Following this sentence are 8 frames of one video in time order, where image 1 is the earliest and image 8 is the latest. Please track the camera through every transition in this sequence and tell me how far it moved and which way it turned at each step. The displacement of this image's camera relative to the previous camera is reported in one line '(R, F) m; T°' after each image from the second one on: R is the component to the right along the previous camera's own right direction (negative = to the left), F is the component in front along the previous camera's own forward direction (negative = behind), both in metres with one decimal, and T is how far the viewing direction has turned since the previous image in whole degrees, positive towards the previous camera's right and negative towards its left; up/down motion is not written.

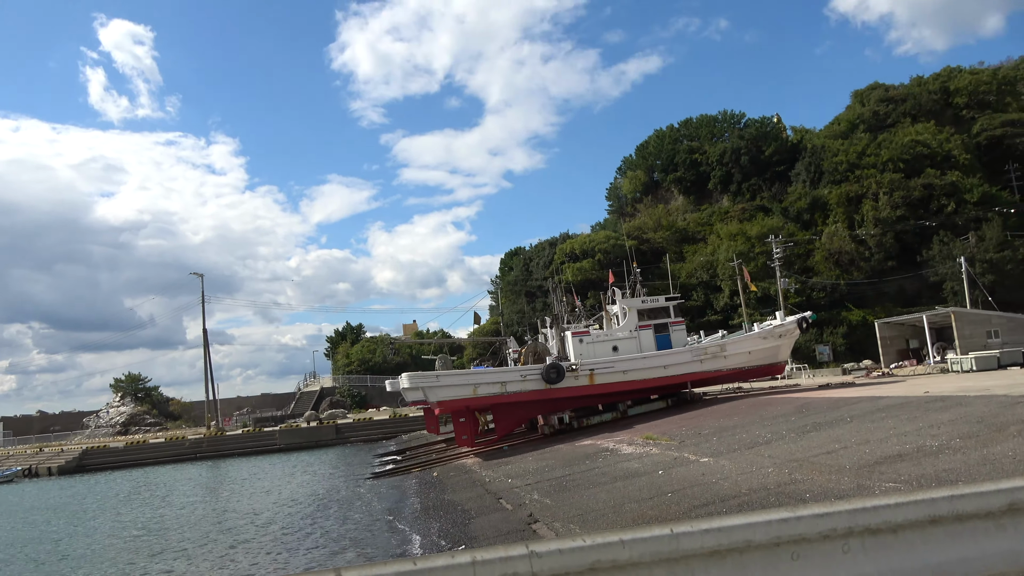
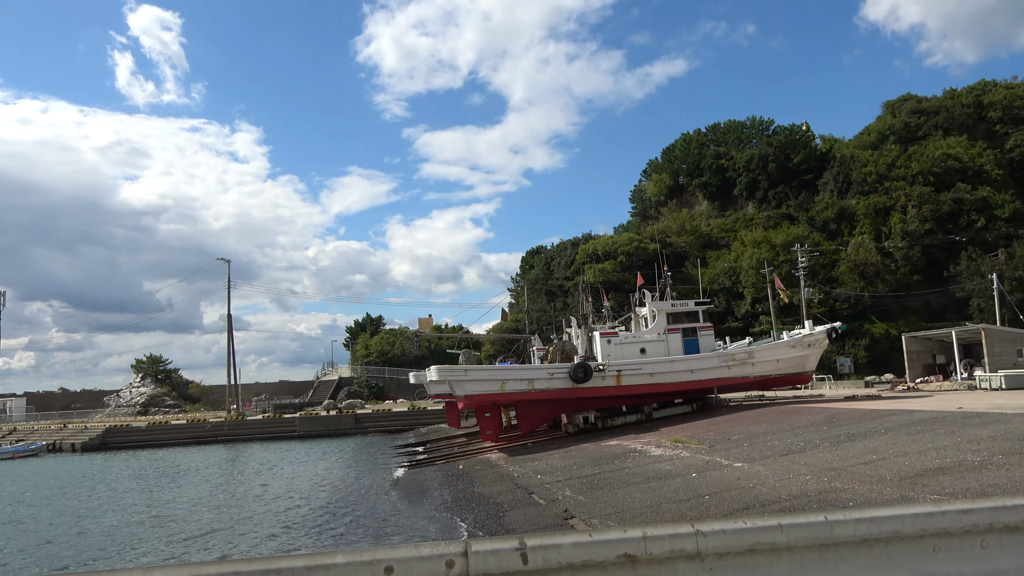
(-0.4, -0.1) m; -1°
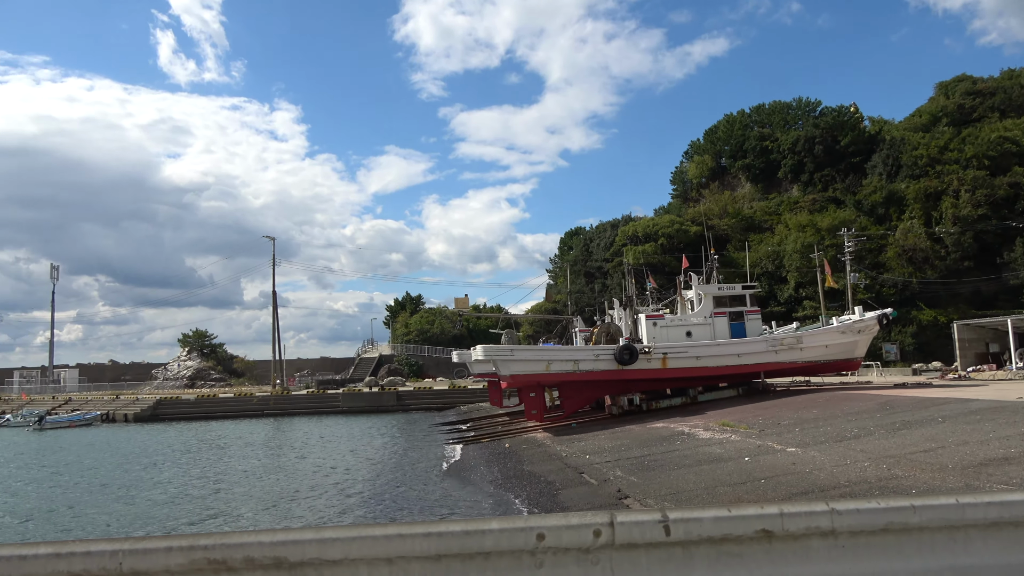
(-0.3, -0.1) m; -3°
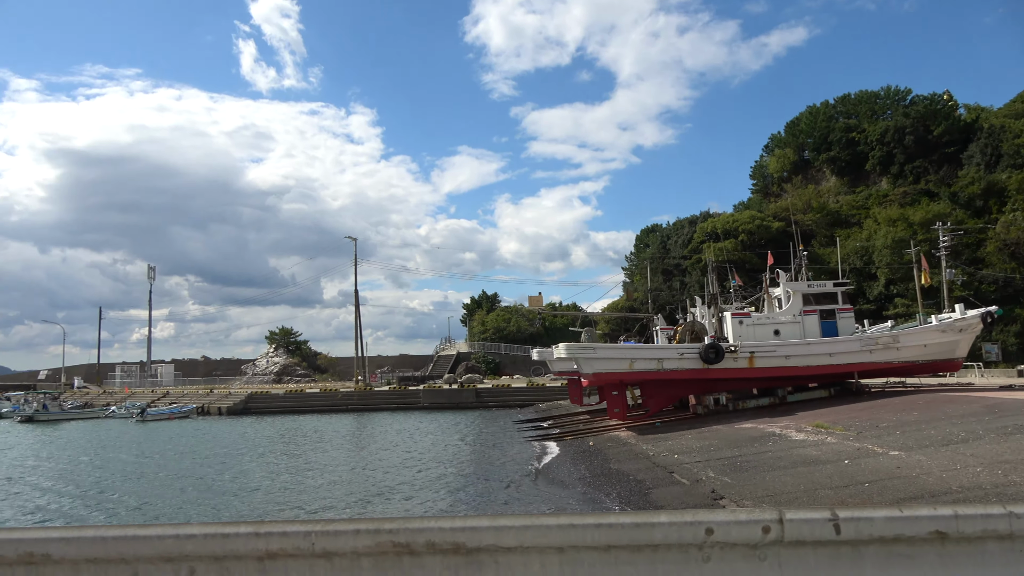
(-0.3, -0.1) m; -6°
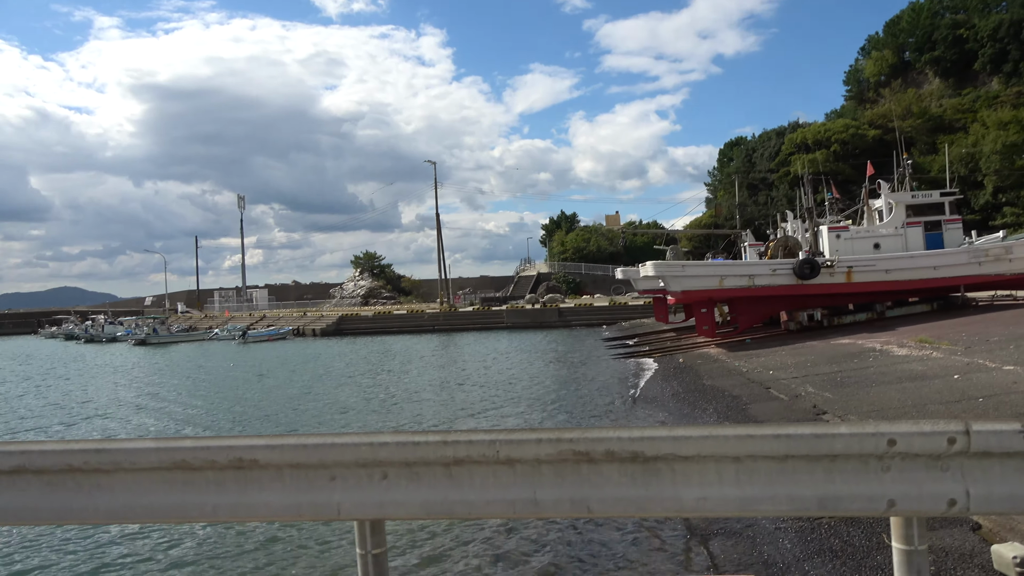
(-0.3, 0.0) m; -6°
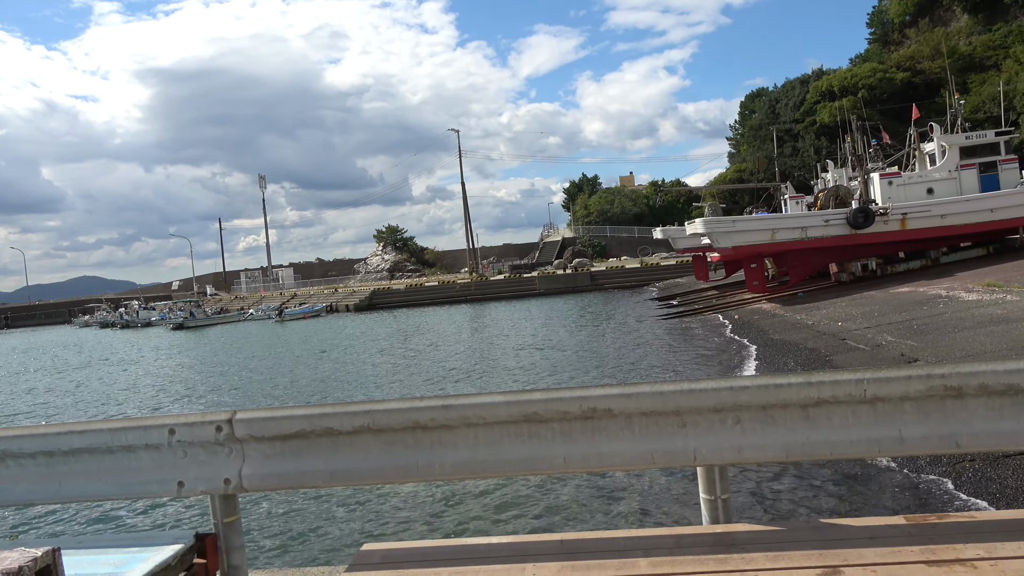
(-0.9, 0.0) m; -1°
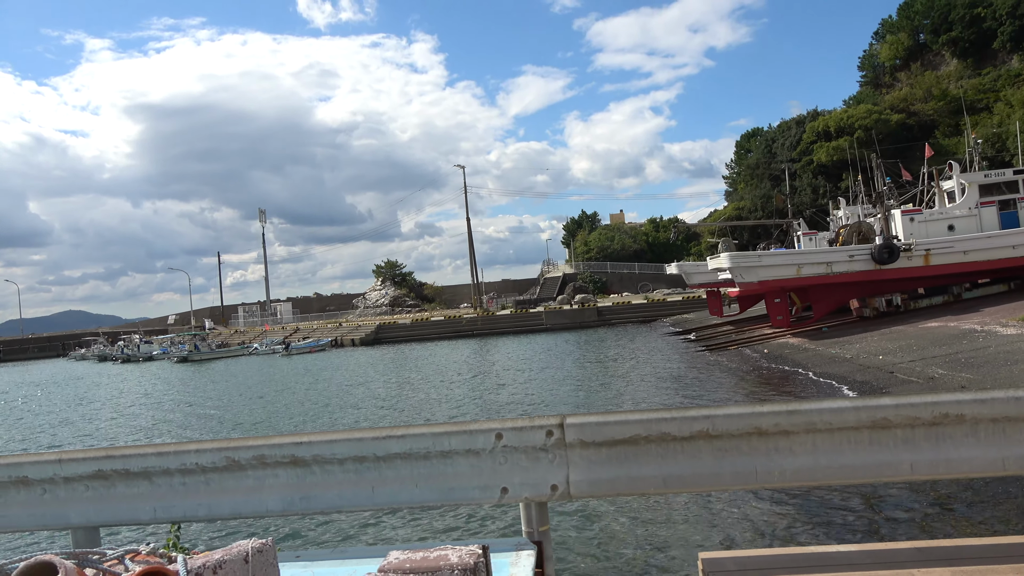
(-1.0, 0.0) m; +1°
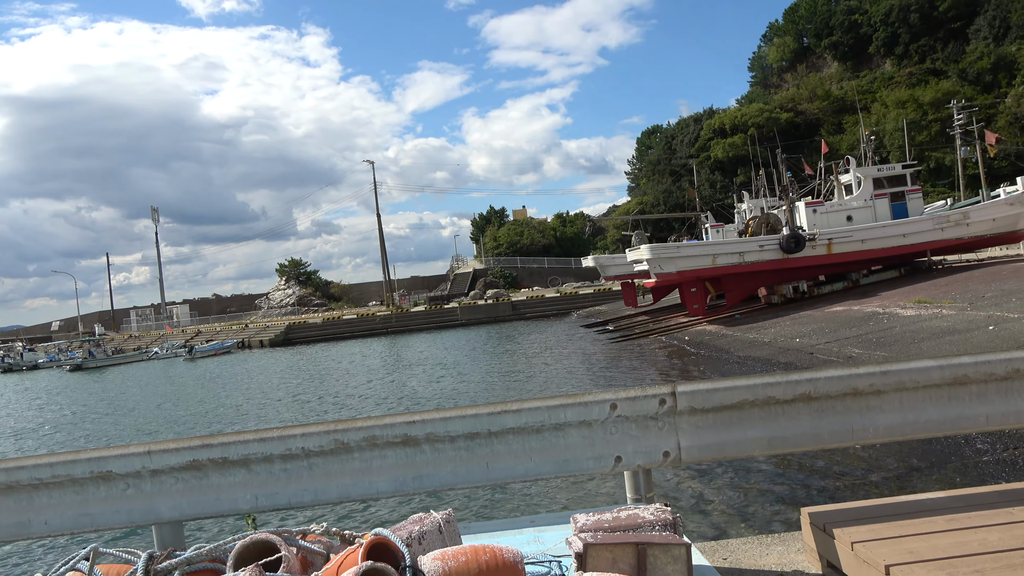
(-0.6, 0.0) m; +7°
